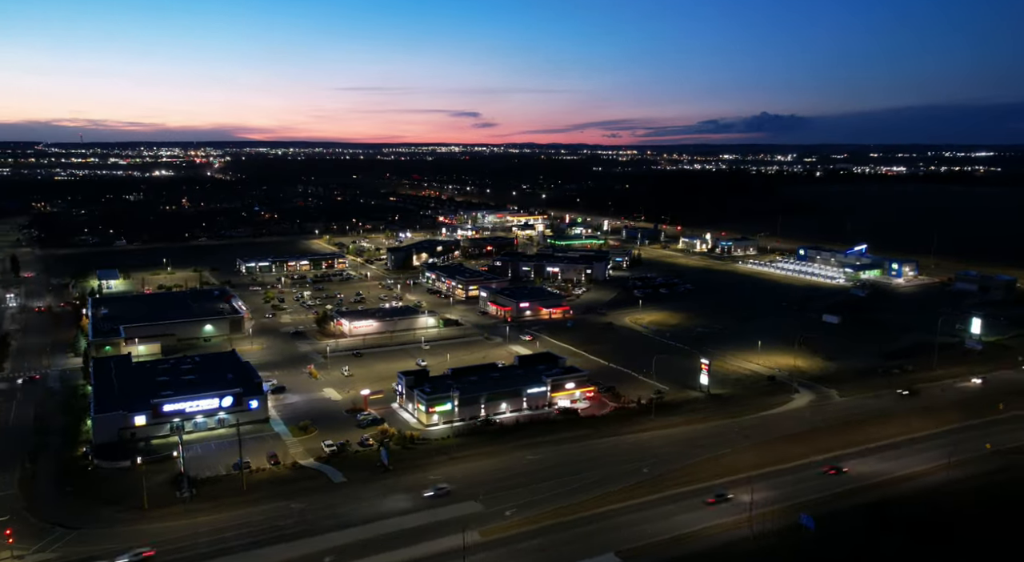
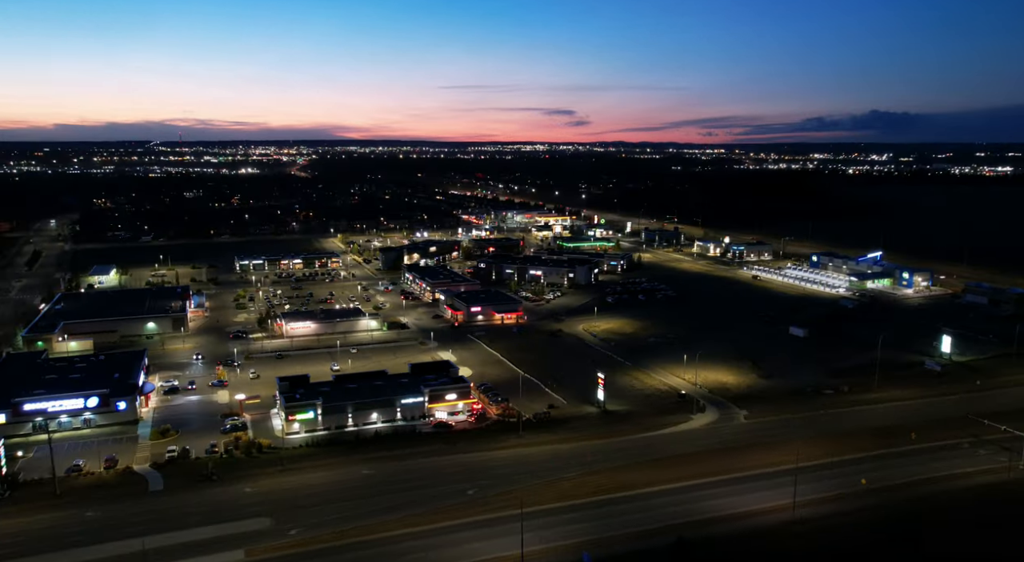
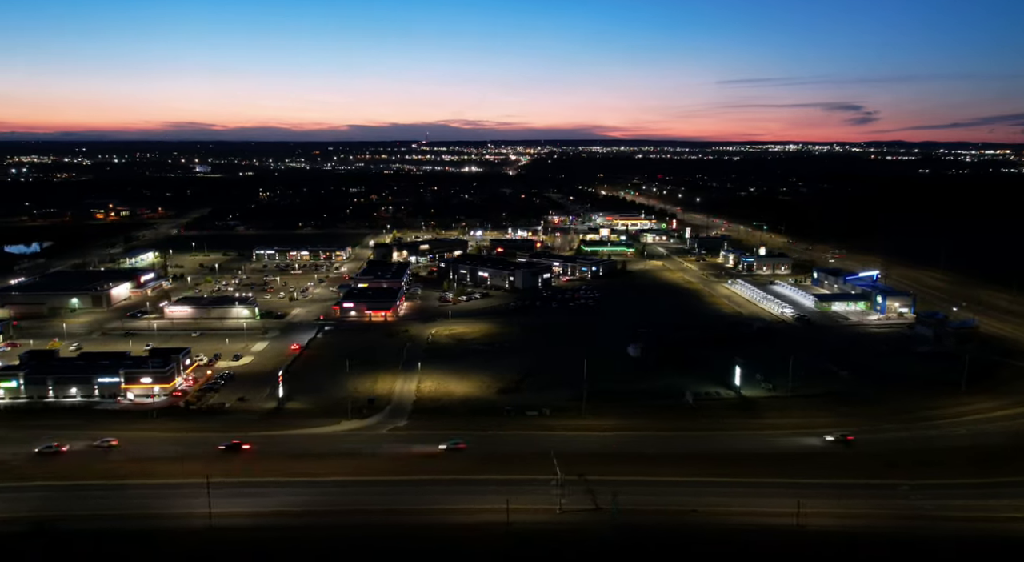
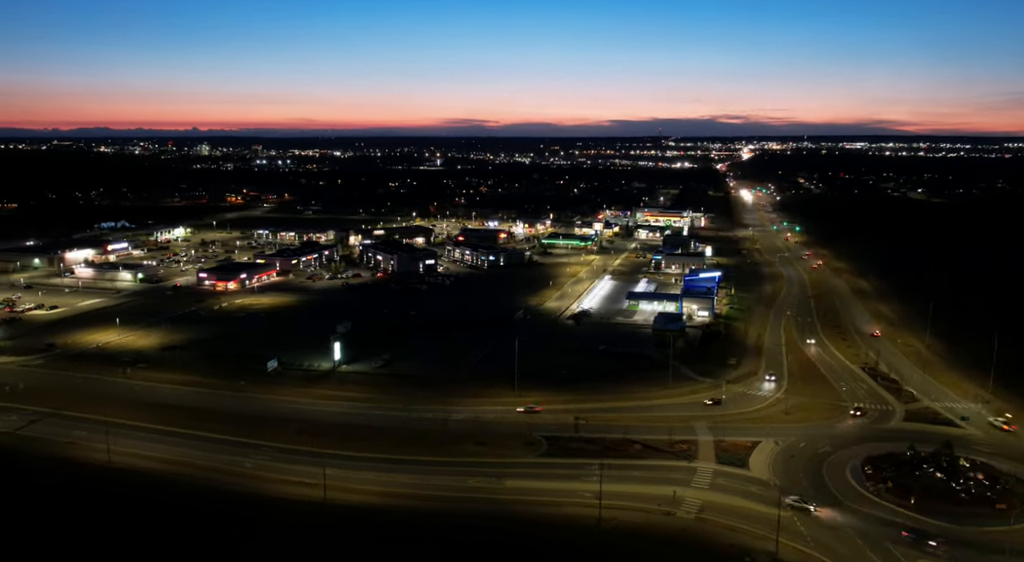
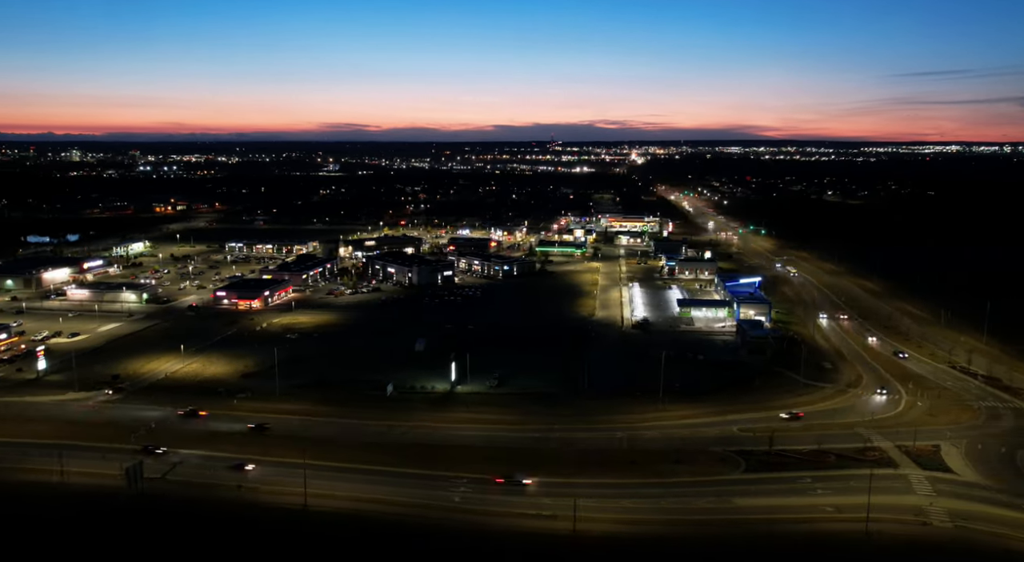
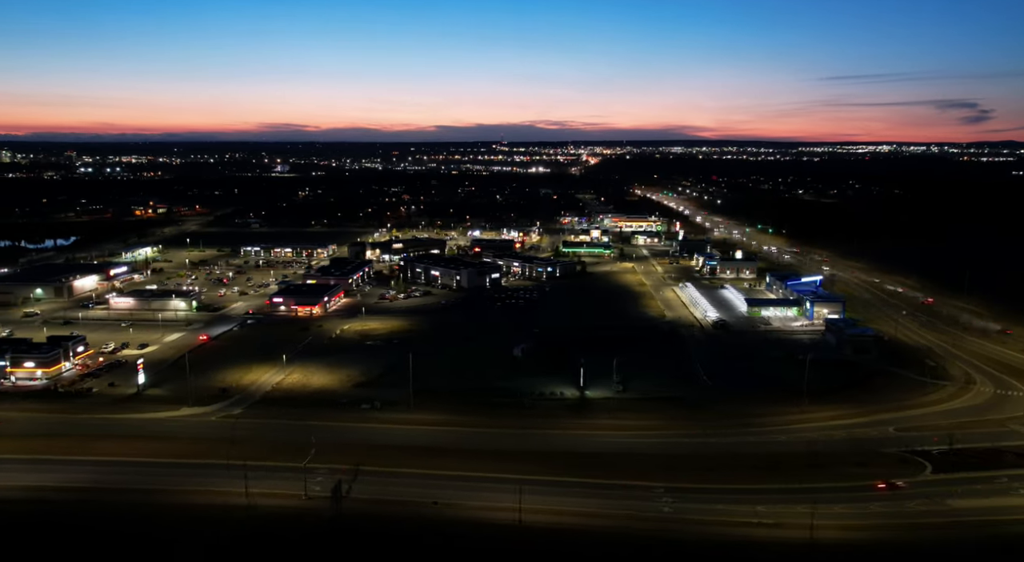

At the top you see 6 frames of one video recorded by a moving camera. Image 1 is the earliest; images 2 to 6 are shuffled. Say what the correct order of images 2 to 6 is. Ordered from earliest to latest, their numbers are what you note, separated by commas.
2, 3, 6, 5, 4
